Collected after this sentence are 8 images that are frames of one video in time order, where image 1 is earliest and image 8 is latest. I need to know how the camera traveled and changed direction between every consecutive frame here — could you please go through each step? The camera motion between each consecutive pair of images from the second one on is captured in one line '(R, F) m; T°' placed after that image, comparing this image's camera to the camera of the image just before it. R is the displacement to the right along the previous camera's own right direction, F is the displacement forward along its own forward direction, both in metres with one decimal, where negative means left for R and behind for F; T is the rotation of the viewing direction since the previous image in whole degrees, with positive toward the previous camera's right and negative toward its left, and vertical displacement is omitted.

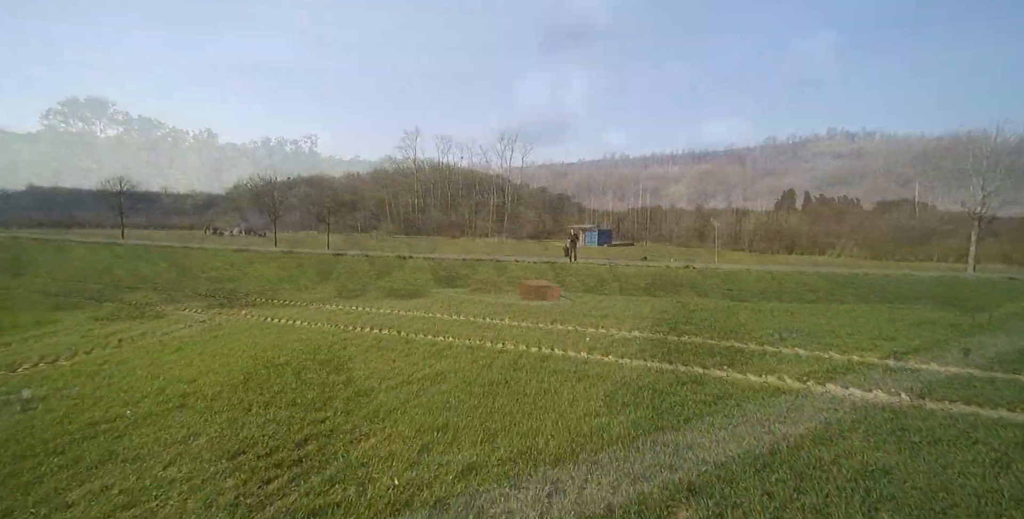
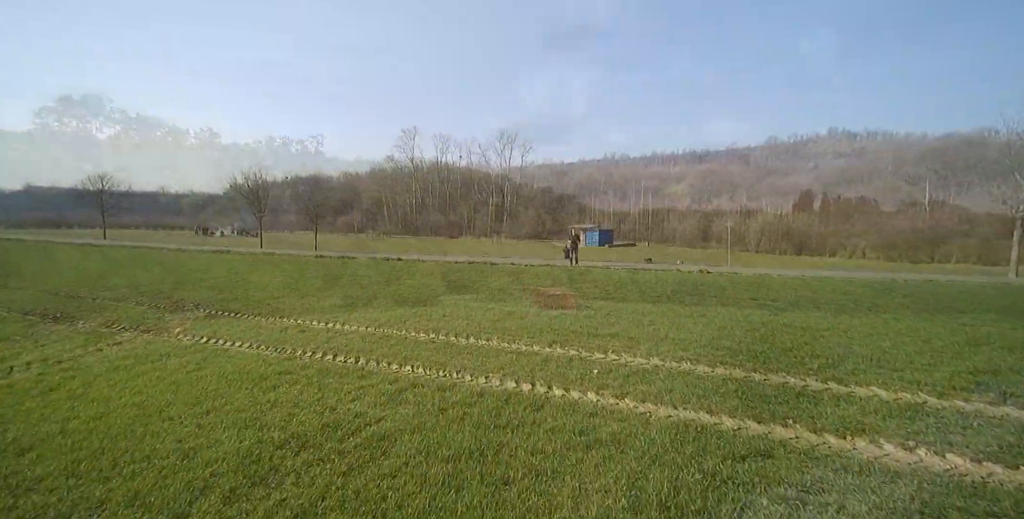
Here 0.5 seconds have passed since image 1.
(+0.2, +2.1) m; 0°
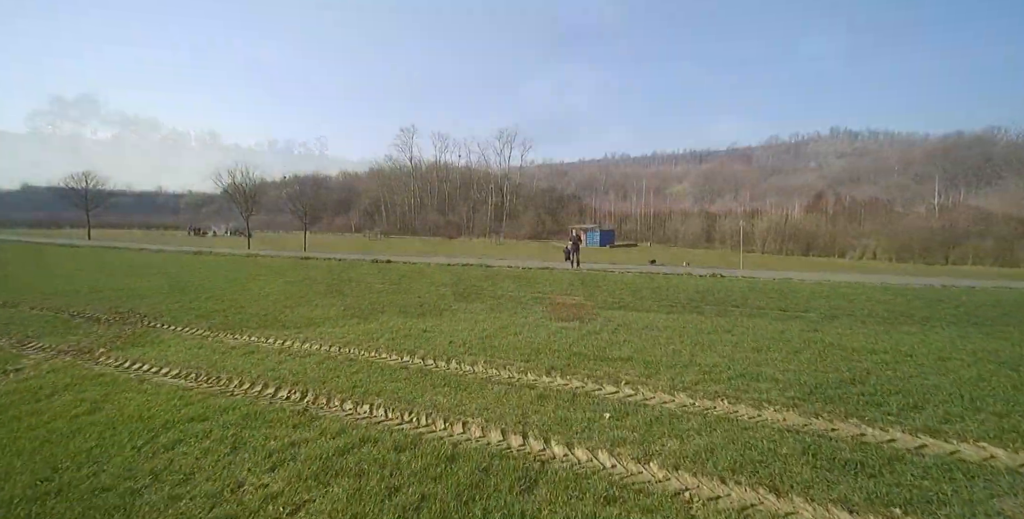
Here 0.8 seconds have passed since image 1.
(+0.2, +1.7) m; 0°
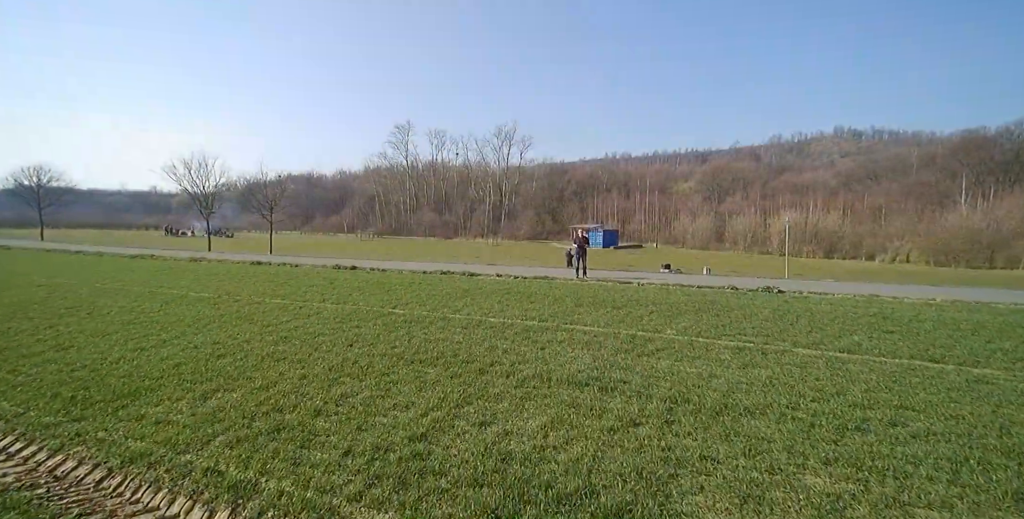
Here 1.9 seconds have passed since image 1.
(+0.4, +4.6) m; 0°
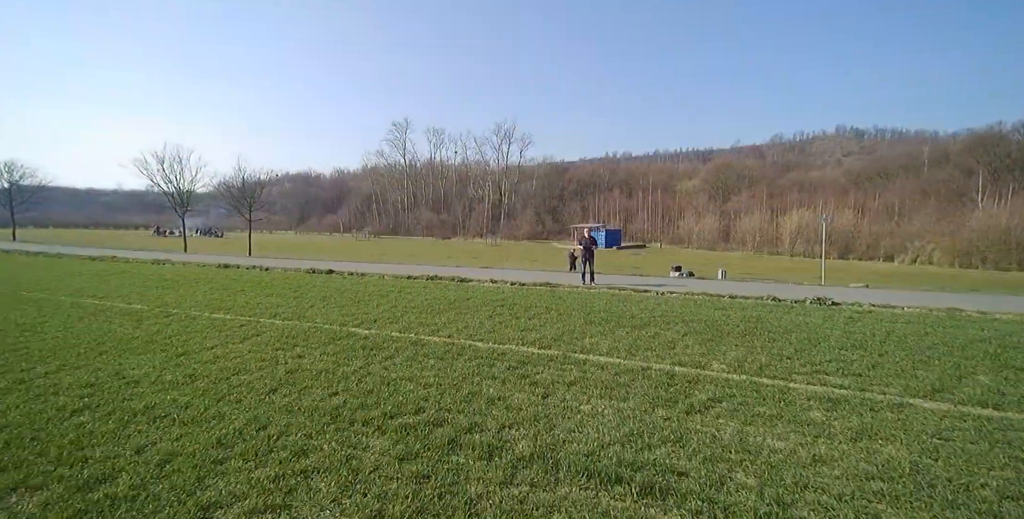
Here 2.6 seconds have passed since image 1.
(+0.1, +2.4) m; 0°
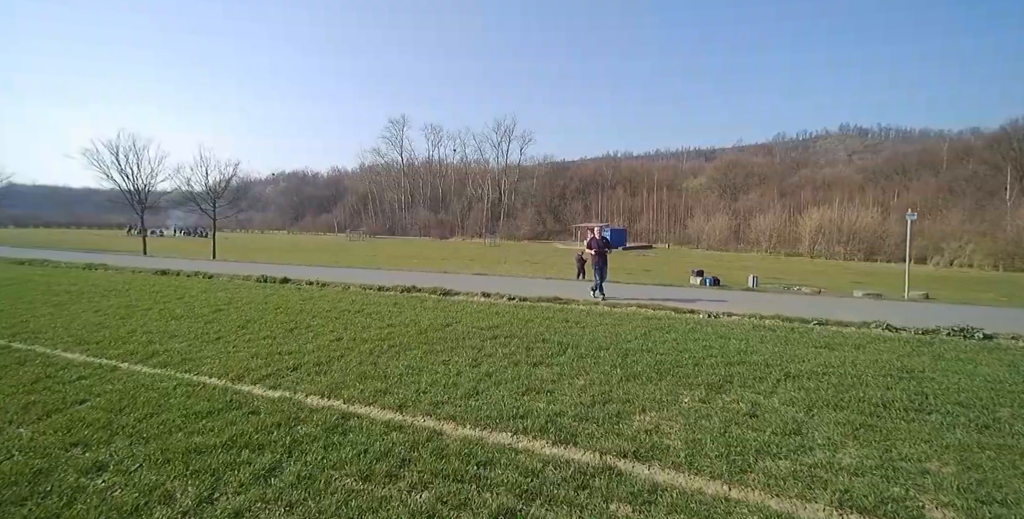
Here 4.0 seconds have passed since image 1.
(+0.1, +3.5) m; 0°
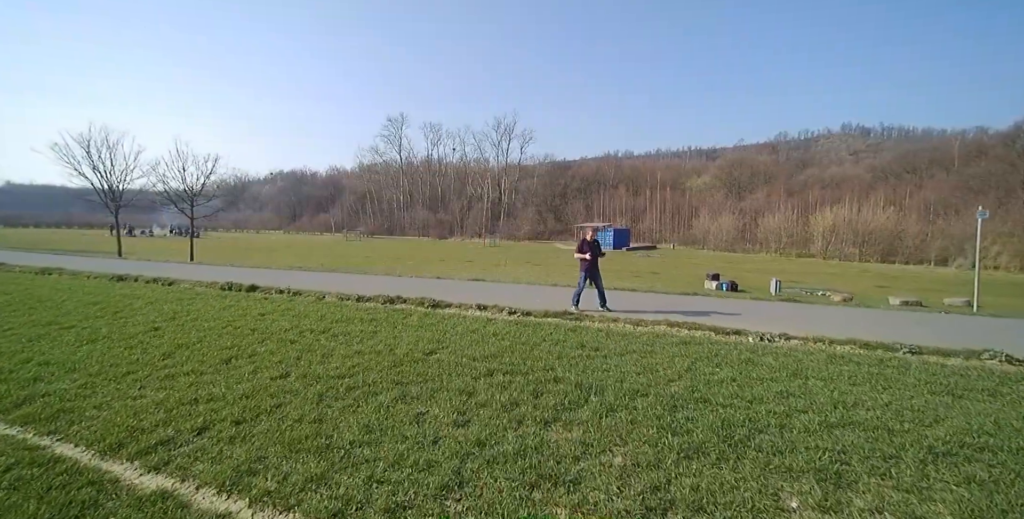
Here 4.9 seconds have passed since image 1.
(0.0, +1.9) m; 0°
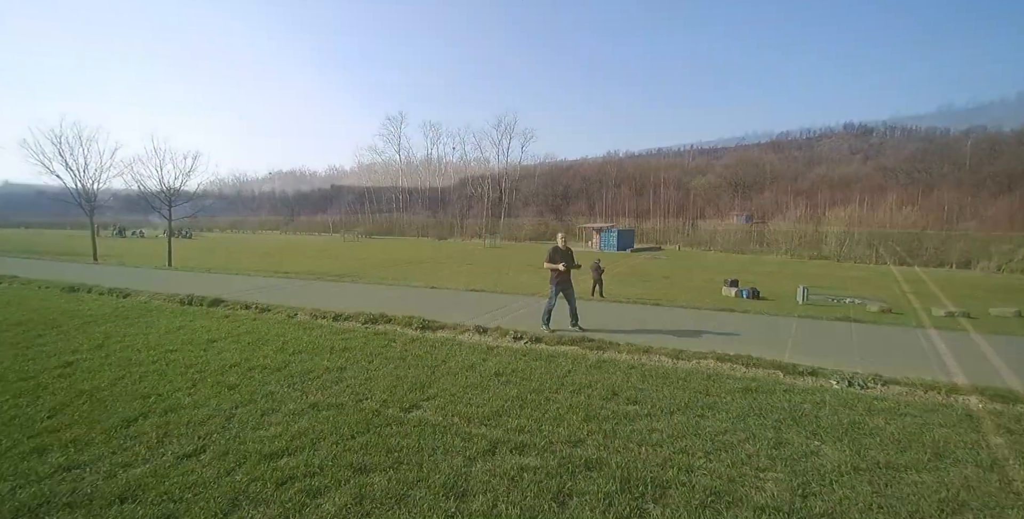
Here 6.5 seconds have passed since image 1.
(-0.1, +1.8) m; 0°
